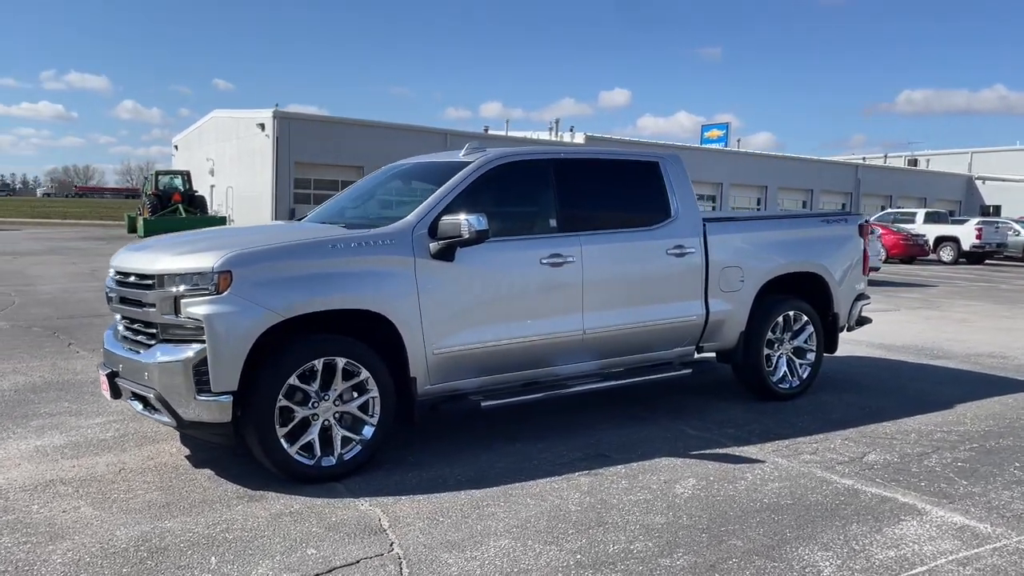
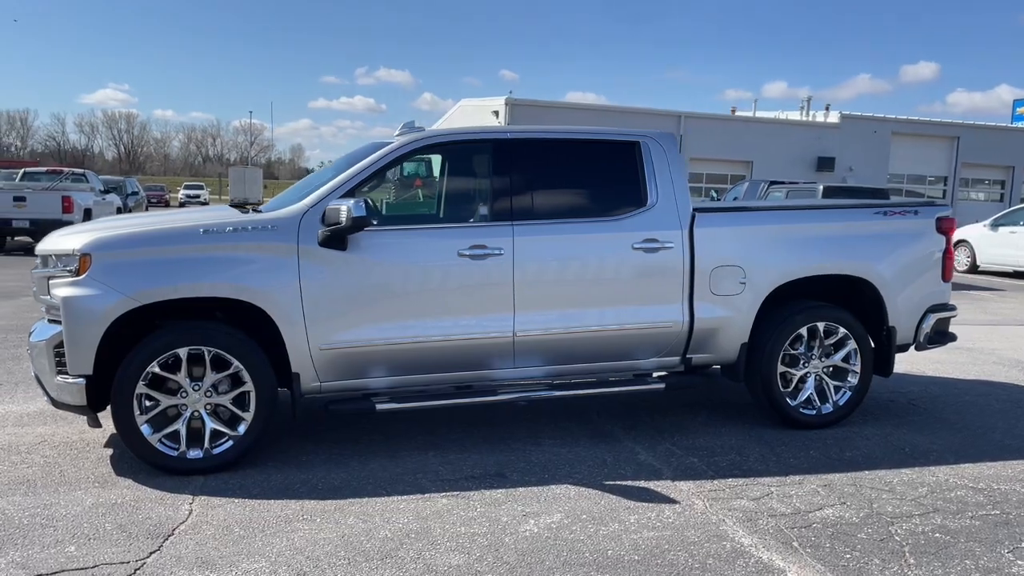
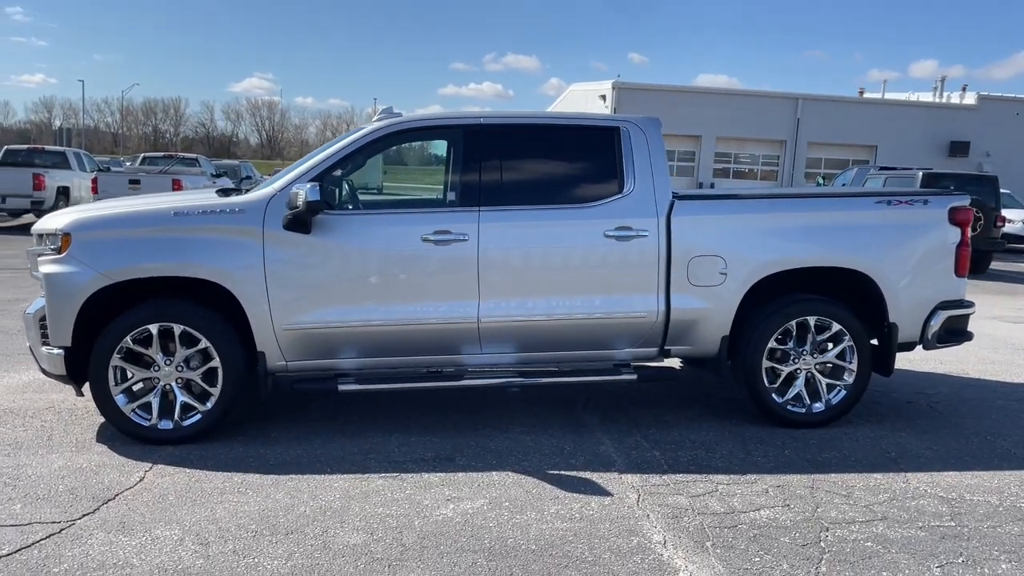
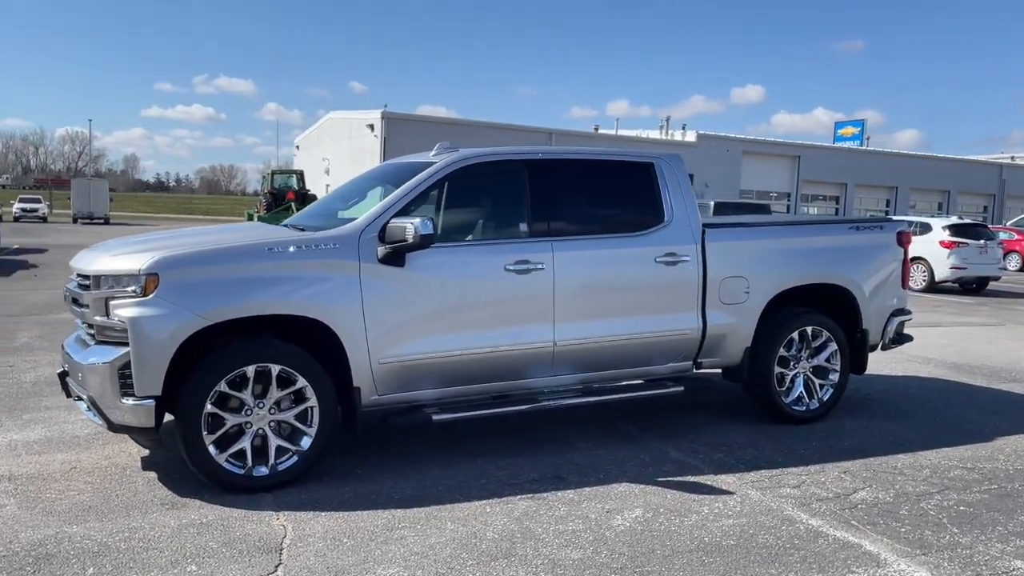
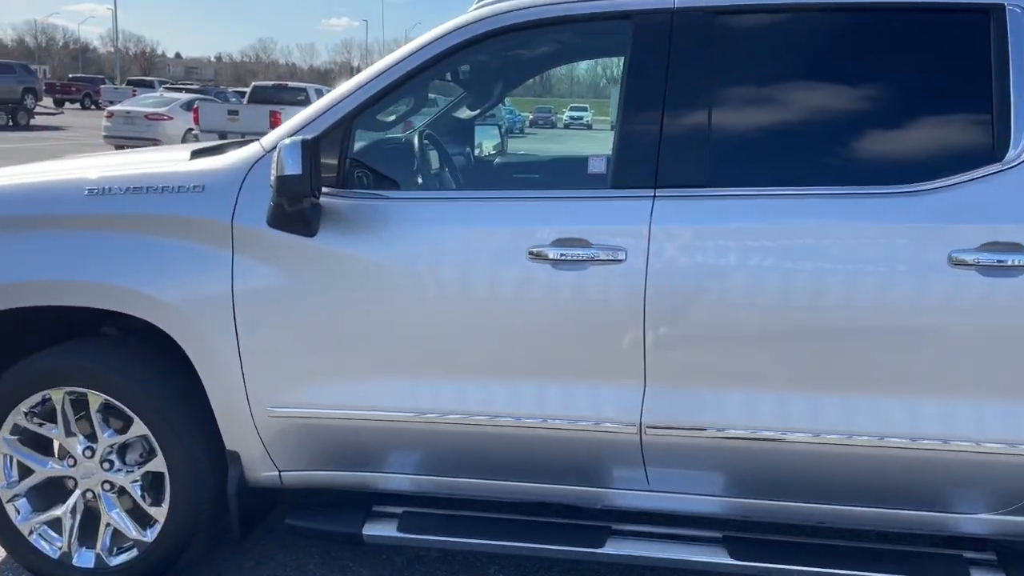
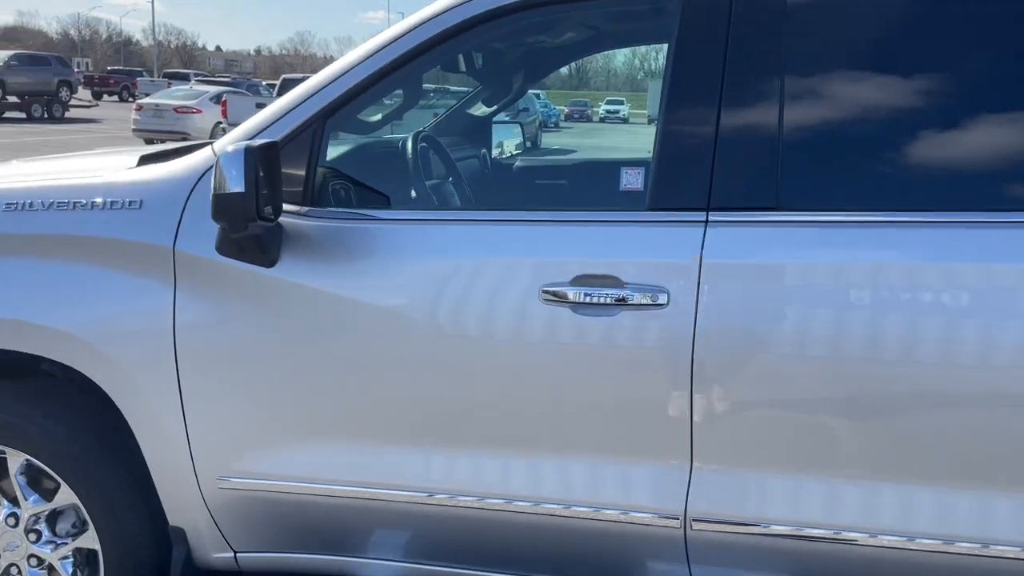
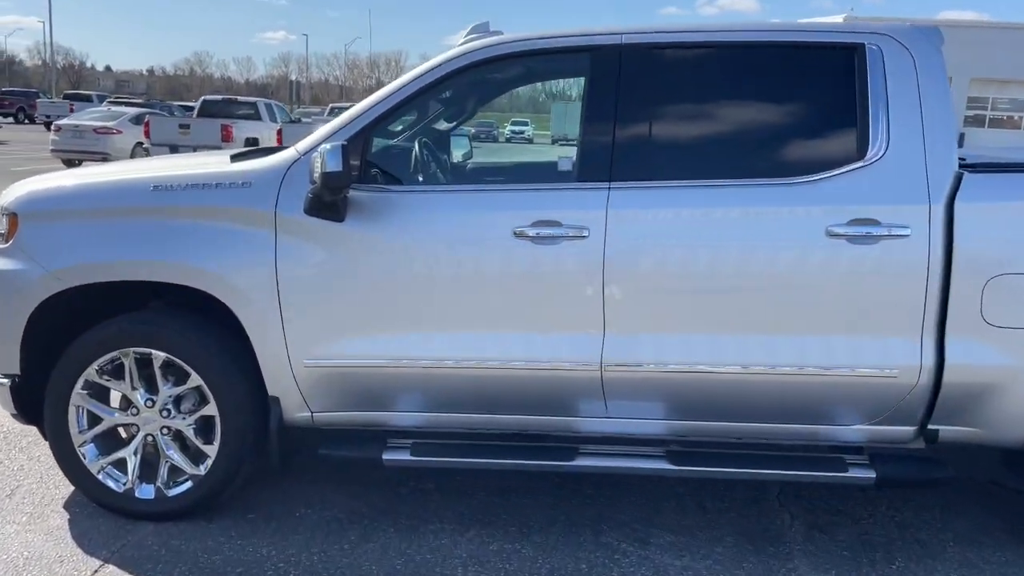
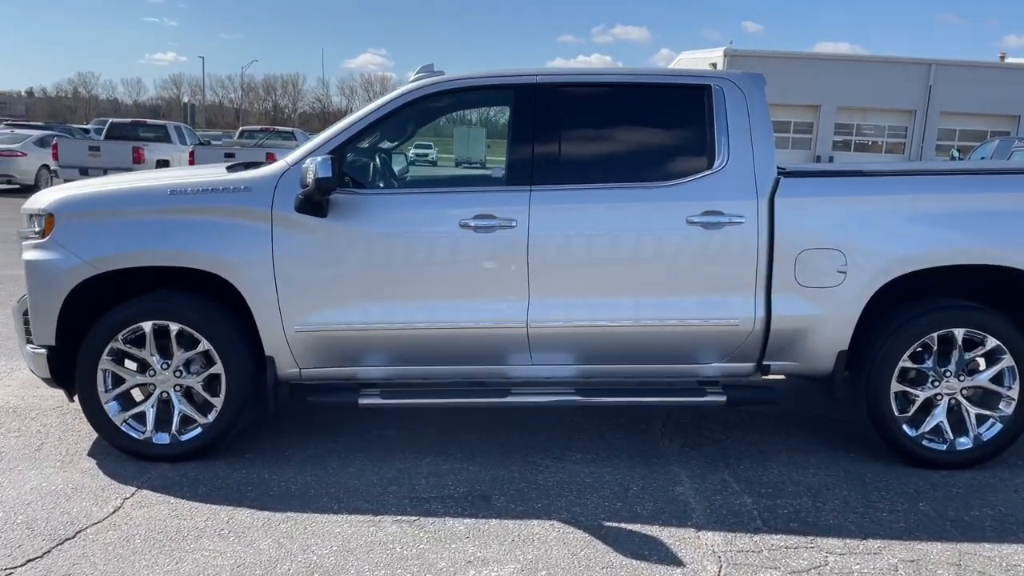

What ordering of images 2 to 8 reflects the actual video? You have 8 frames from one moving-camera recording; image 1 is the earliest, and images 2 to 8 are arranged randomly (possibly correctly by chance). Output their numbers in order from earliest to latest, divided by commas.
4, 2, 3, 8, 7, 5, 6
